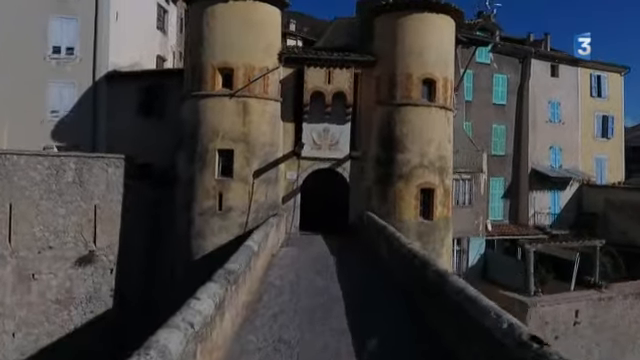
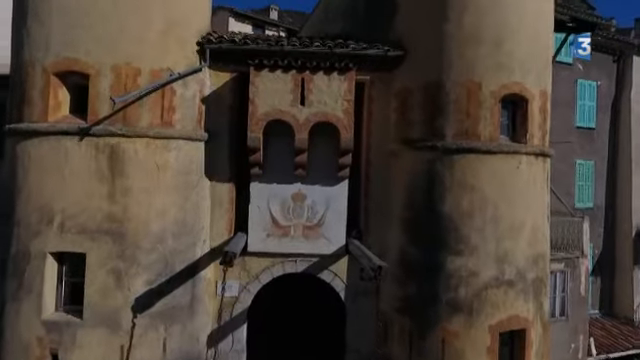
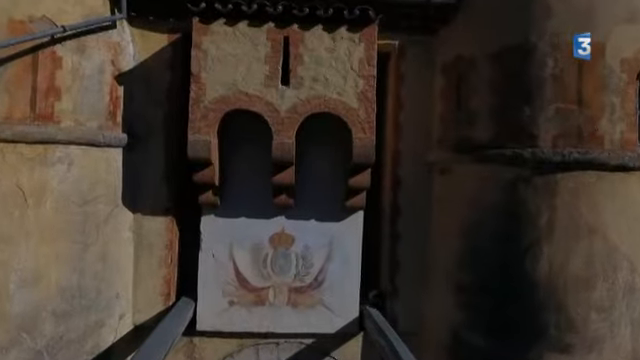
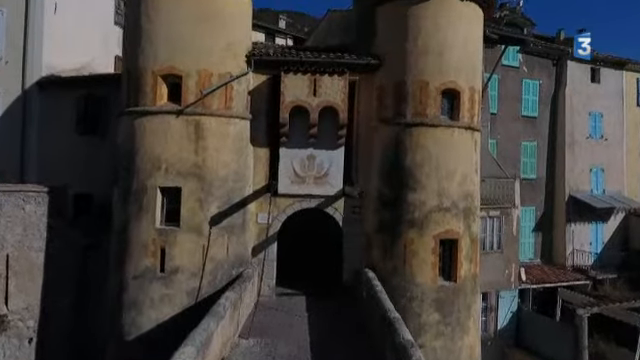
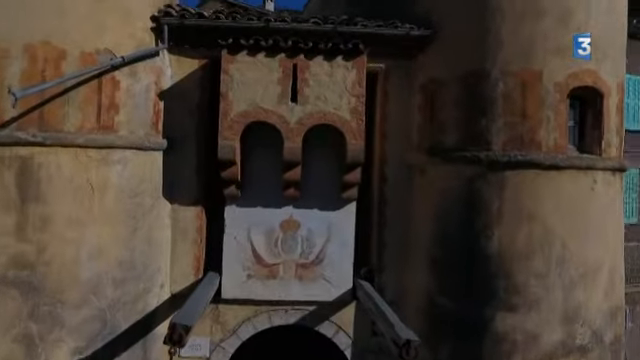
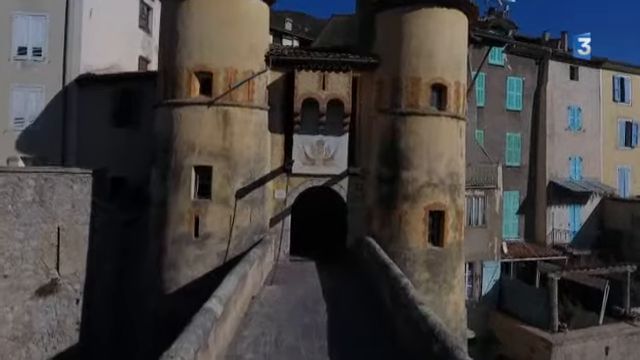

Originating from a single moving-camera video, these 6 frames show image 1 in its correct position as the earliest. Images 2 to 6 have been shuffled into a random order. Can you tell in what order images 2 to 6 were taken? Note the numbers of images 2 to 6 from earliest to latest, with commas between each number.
6, 4, 2, 5, 3
